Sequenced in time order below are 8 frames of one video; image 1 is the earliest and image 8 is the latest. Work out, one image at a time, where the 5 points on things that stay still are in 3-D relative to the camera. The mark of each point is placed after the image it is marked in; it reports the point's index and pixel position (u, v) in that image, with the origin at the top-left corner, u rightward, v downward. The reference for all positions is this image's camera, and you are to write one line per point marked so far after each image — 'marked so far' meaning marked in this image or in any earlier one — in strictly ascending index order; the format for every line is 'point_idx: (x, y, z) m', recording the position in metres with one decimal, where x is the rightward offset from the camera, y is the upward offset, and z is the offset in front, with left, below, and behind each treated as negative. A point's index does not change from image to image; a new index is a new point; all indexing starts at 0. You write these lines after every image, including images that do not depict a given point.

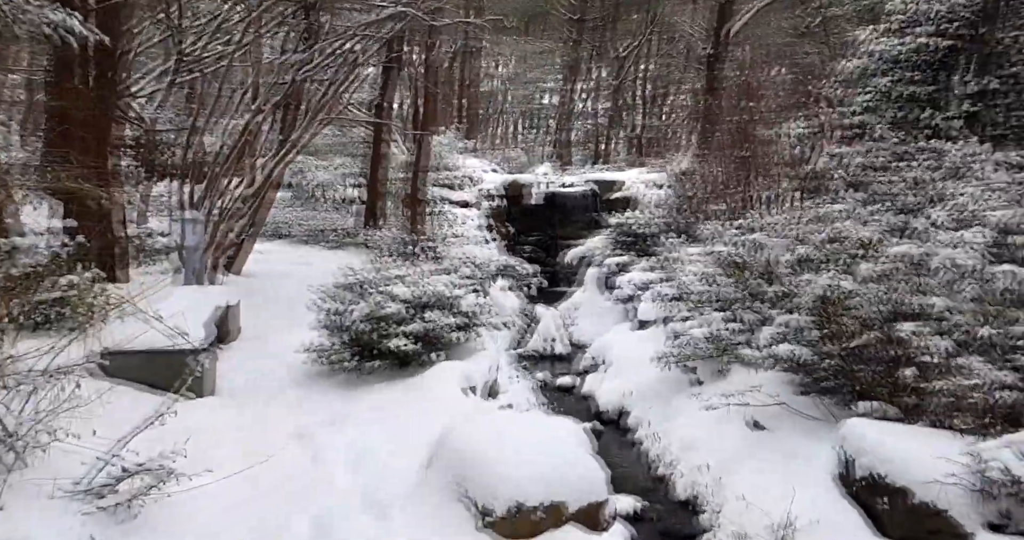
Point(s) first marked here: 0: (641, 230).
0: (+1.9, +0.6, +9.3) m
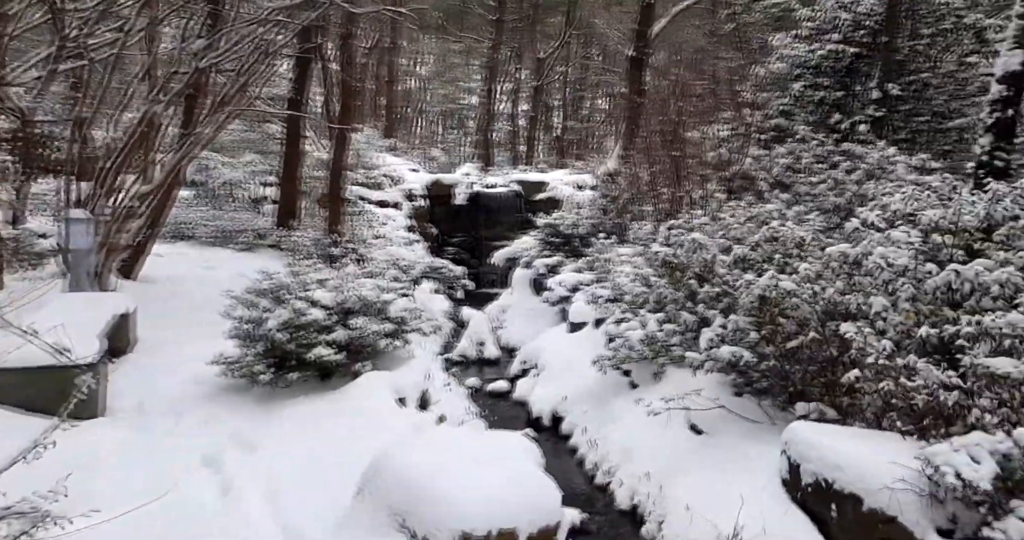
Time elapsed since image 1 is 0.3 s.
0: (+0.8, +0.5, +9.2) m
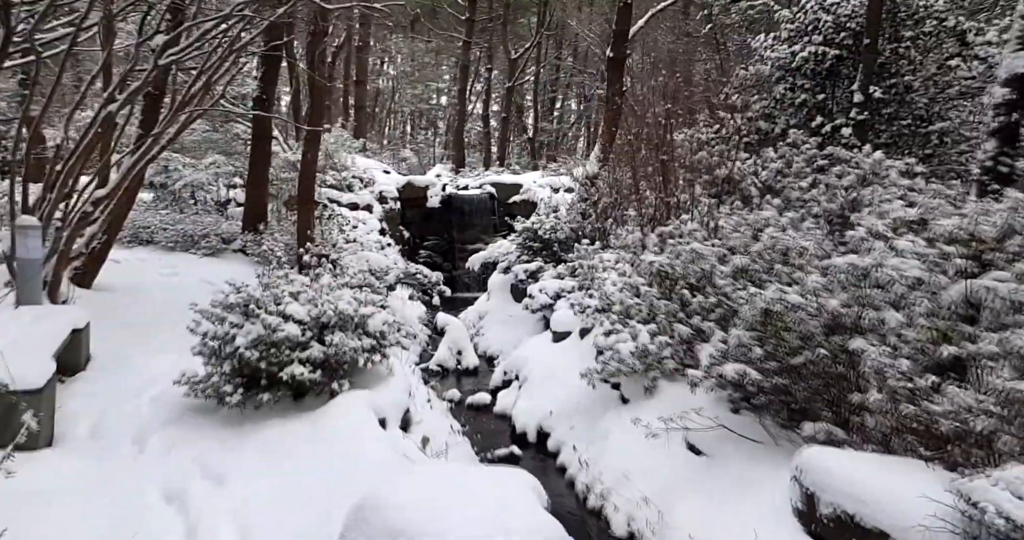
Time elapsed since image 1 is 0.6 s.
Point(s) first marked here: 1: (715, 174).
0: (+0.5, +0.5, +9.0) m
1: (+2.1, +1.0, +6.5) m
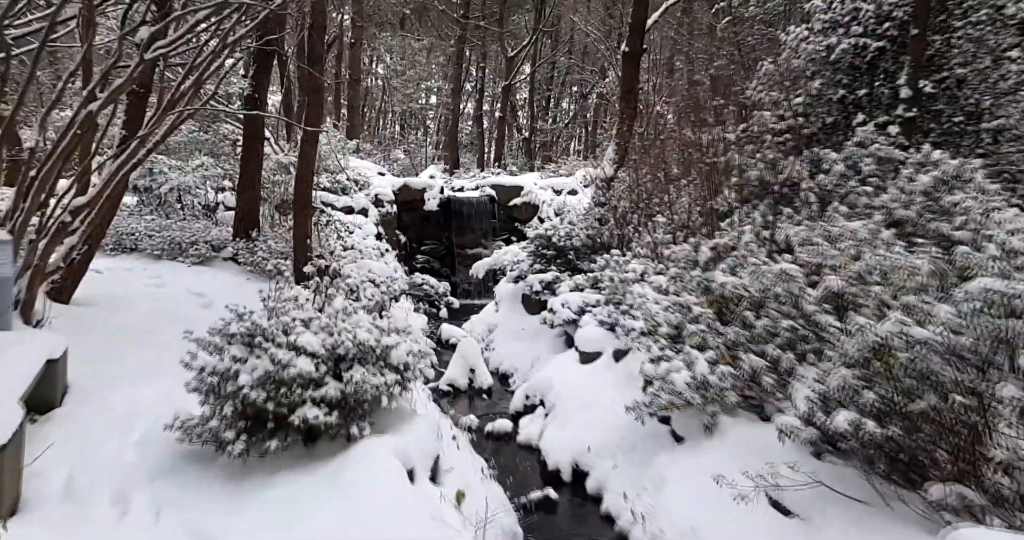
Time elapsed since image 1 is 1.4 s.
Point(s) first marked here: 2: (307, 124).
0: (+0.7, +0.4, +8.5) m
1: (+2.3, +0.9, +6.0) m
2: (-2.7, +2.0, +8.7) m
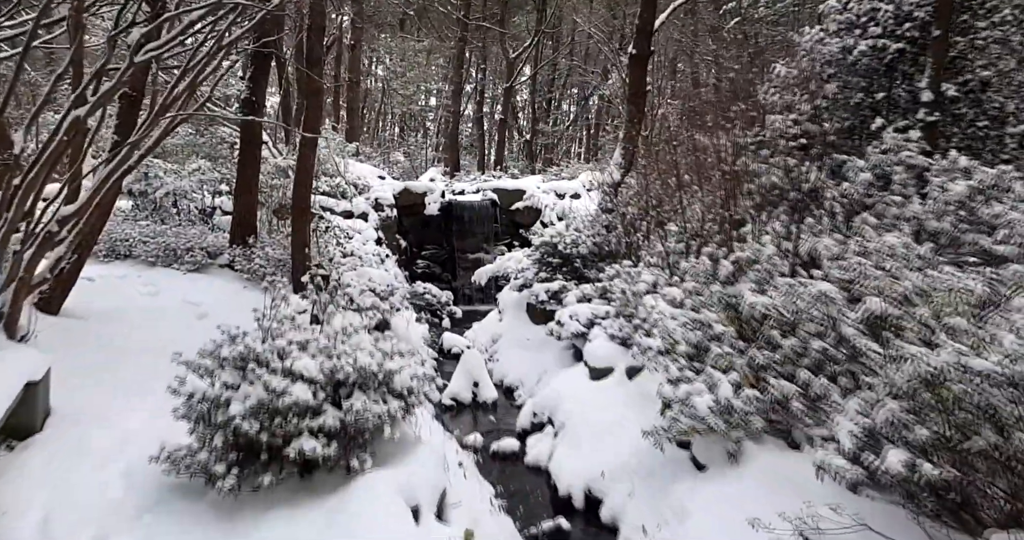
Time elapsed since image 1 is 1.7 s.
0: (+0.7, +0.2, +8.2) m
1: (+2.3, +0.8, +5.8) m
2: (-2.7, +1.9, +8.5) m
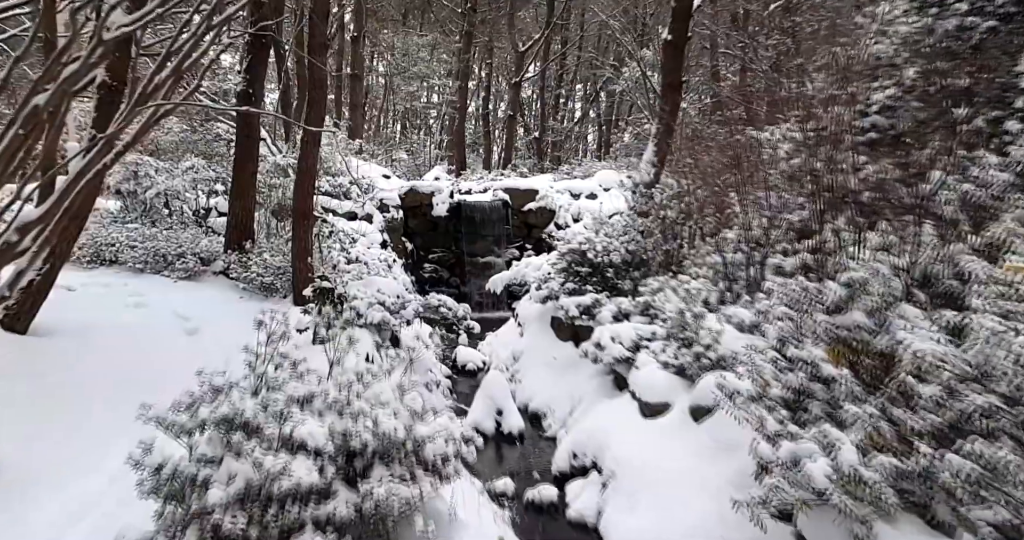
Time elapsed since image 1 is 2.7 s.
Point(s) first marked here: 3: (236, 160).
0: (+1.0, +0.1, +7.4) m
1: (+2.6, +0.6, +5.0) m
2: (-2.4, +1.7, +7.7) m
3: (-4.0, +1.6, +9.3) m
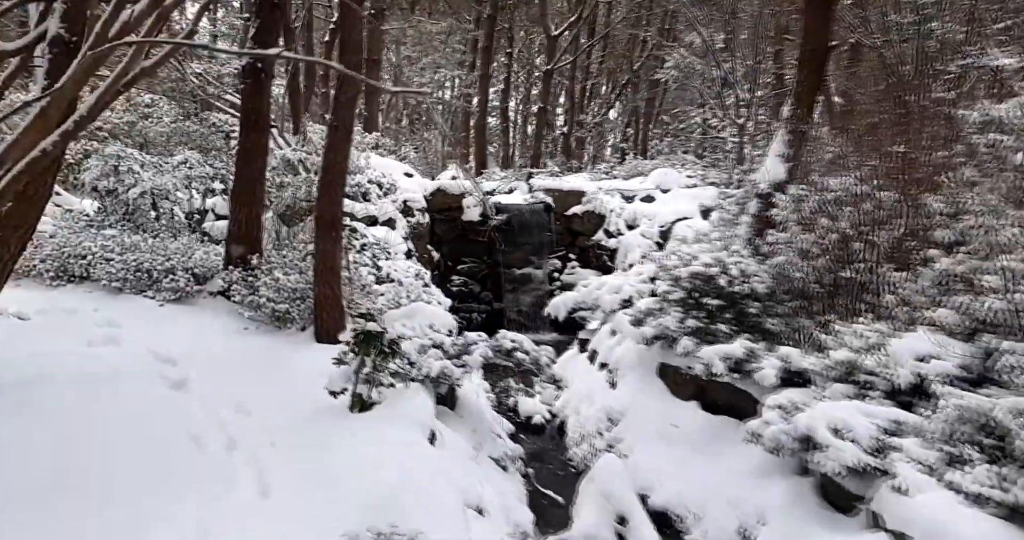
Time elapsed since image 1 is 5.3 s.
0: (+1.9, -0.2, +5.4) m
1: (+3.5, +0.3, +3.0) m
2: (-1.5, +1.5, +5.7) m
3: (-3.1, +1.3, +7.3) m
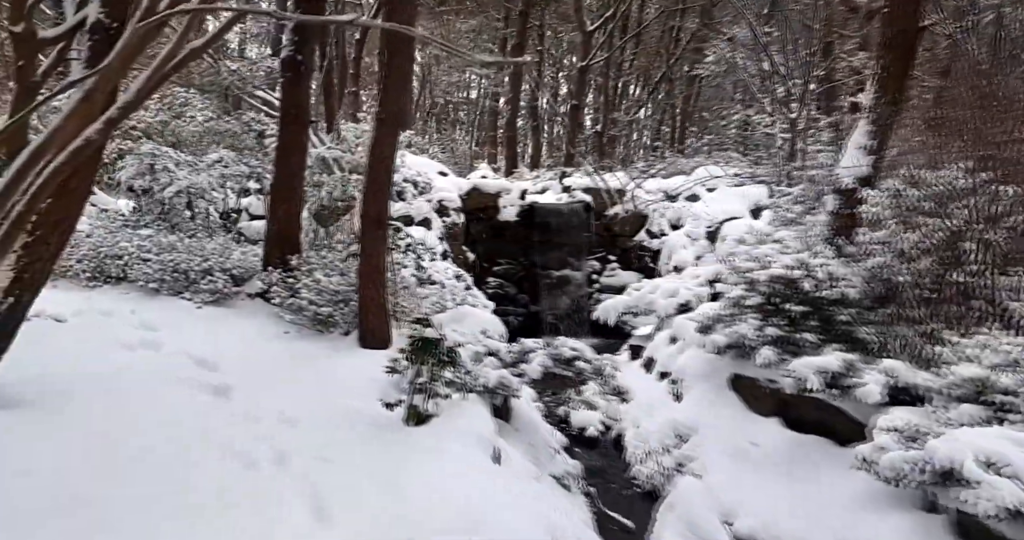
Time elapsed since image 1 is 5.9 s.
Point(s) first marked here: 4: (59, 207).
0: (+2.4, -0.2, +5.0) m
1: (+3.9, +0.3, +2.5) m
2: (-1.0, +1.5, +5.3) m
3: (-2.5, +1.3, +7.0) m
4: (-2.2, +0.3, +3.2) m
